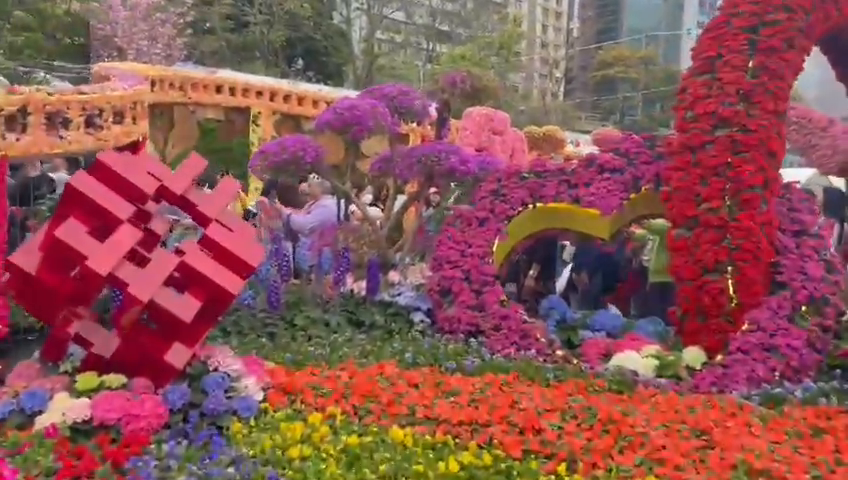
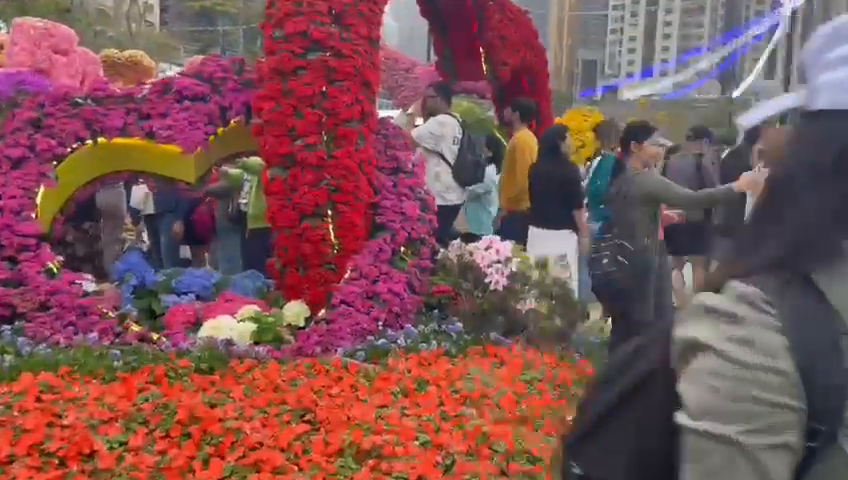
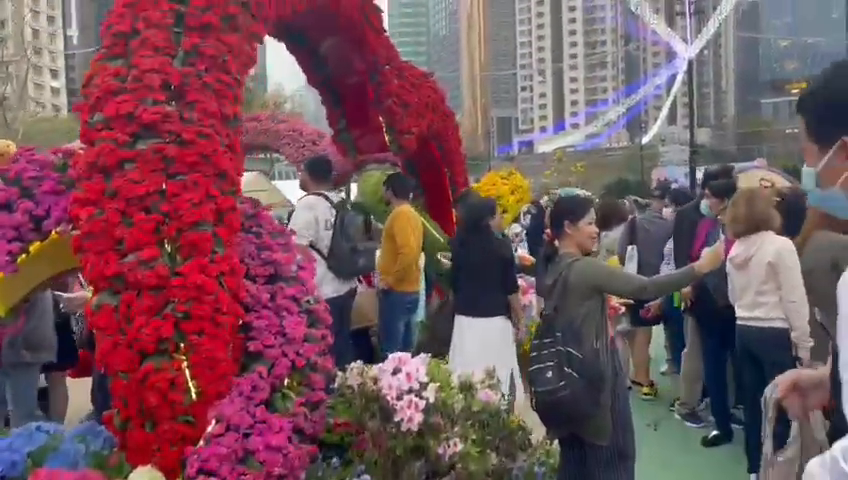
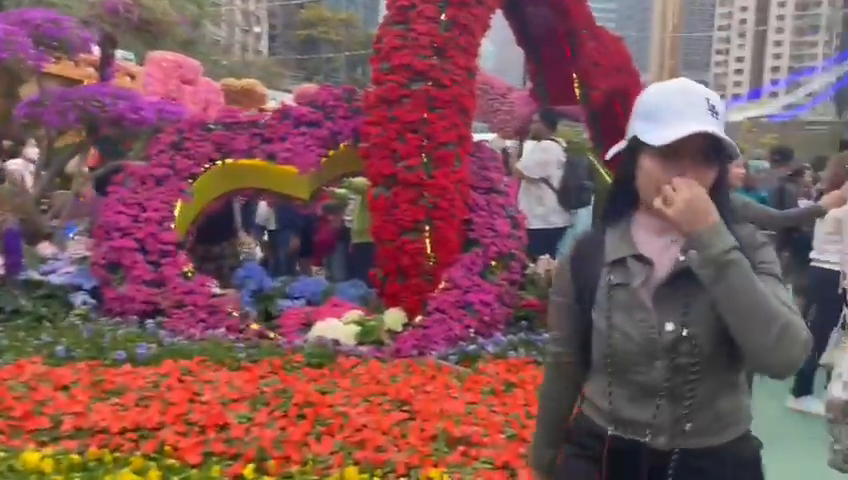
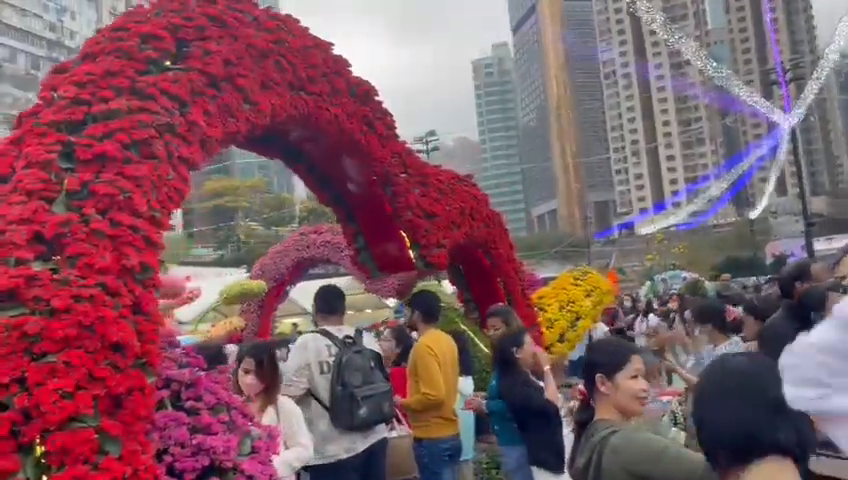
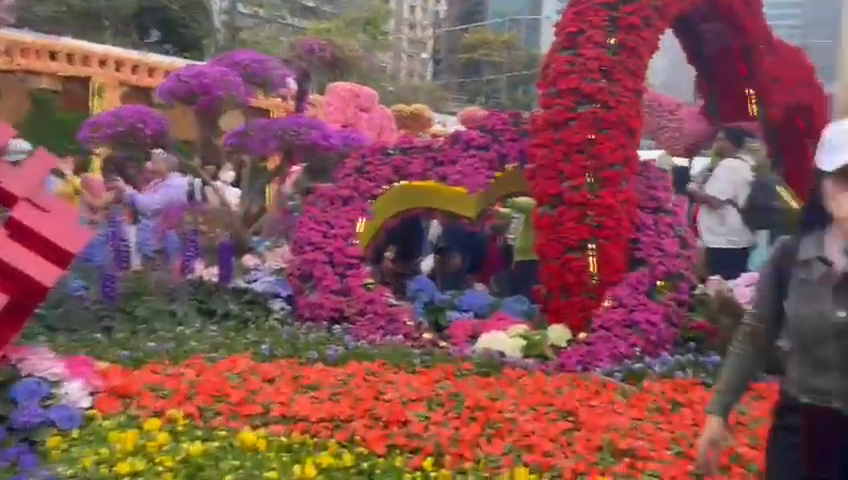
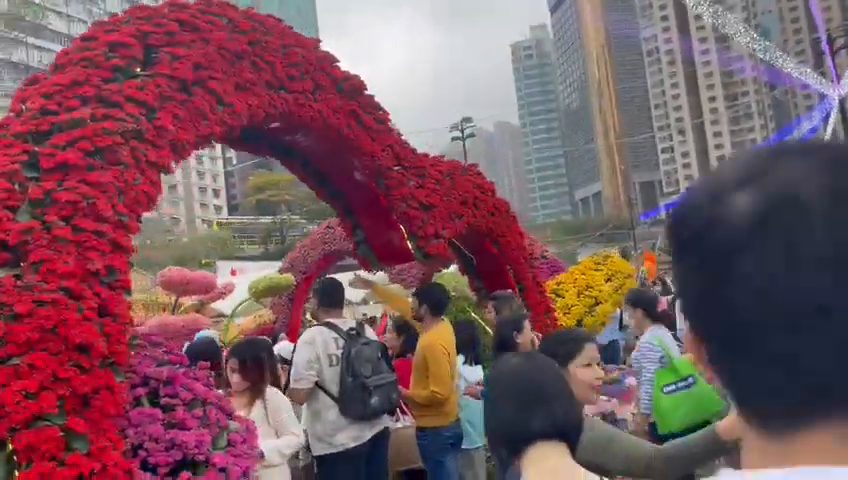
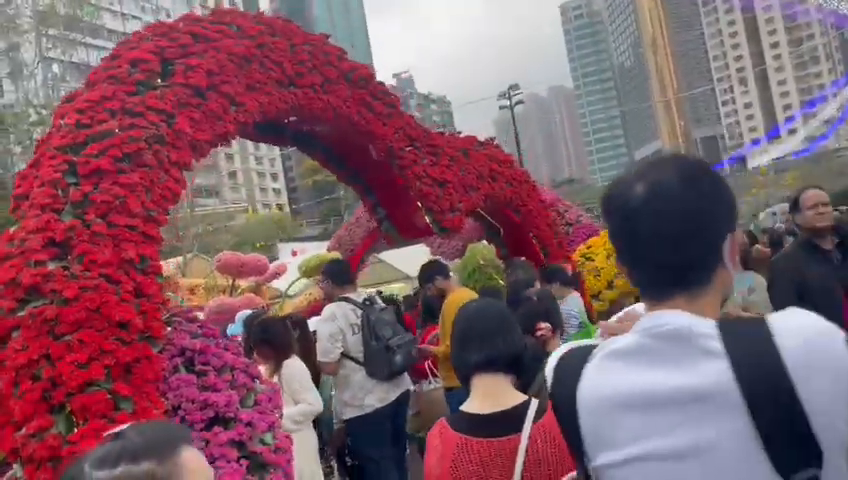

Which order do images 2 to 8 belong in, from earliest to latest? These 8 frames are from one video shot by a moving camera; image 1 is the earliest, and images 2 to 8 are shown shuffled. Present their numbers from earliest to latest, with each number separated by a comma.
6, 4, 2, 3, 5, 7, 8
